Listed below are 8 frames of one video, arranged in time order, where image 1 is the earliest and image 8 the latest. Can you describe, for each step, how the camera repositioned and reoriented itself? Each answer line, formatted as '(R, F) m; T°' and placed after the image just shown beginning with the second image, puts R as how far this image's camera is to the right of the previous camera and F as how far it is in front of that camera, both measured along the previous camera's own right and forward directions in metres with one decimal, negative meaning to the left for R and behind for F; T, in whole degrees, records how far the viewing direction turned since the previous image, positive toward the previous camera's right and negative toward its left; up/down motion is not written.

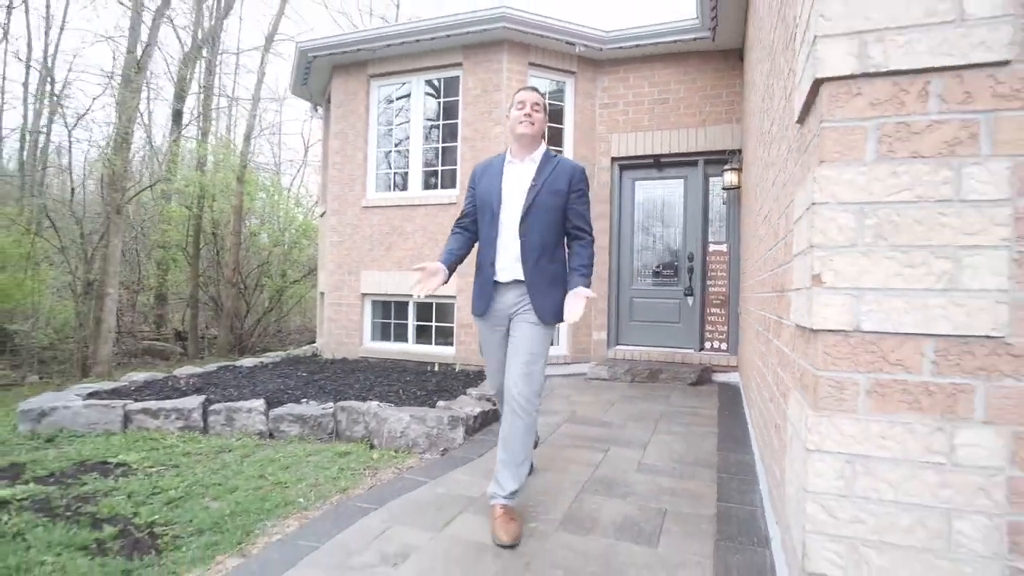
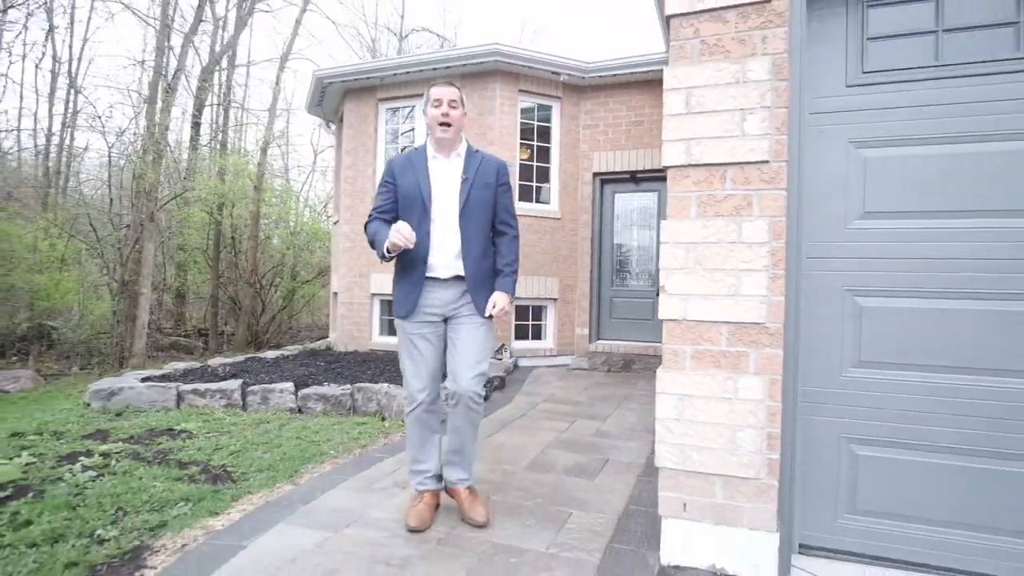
(+0.2, -0.9) m; 0°
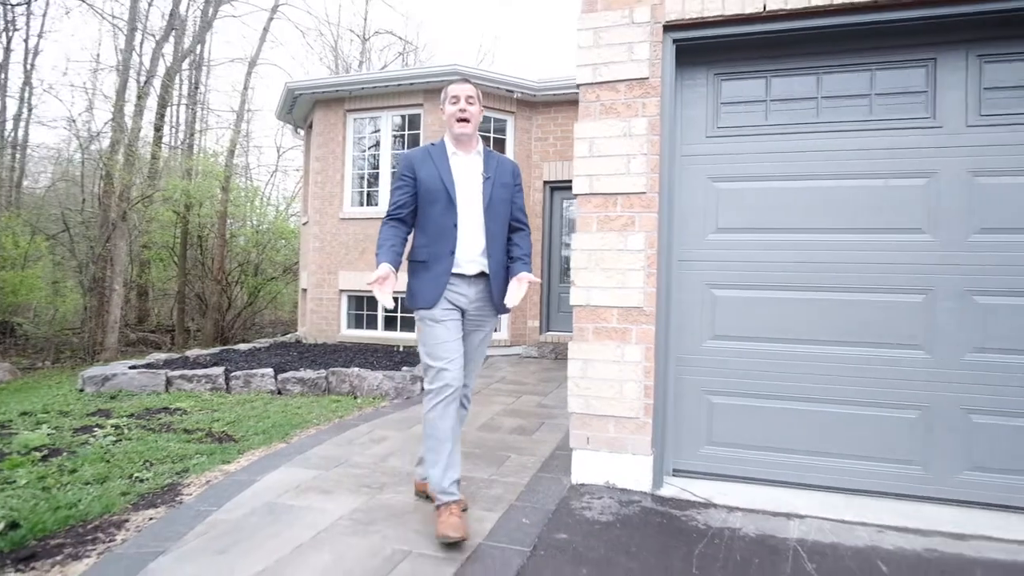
(+0.1, -0.9) m; +4°
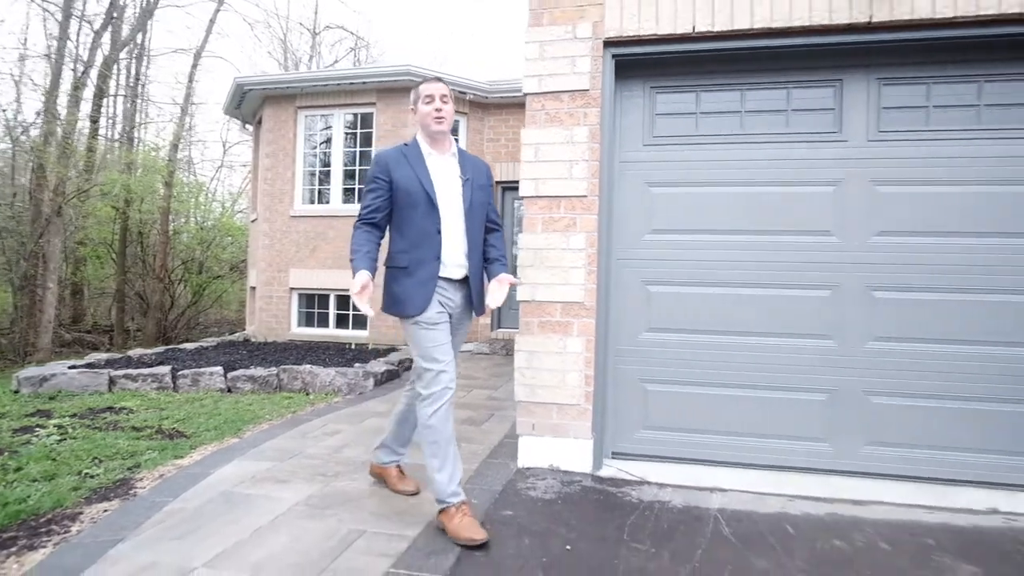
(0.0, -0.2) m; +5°
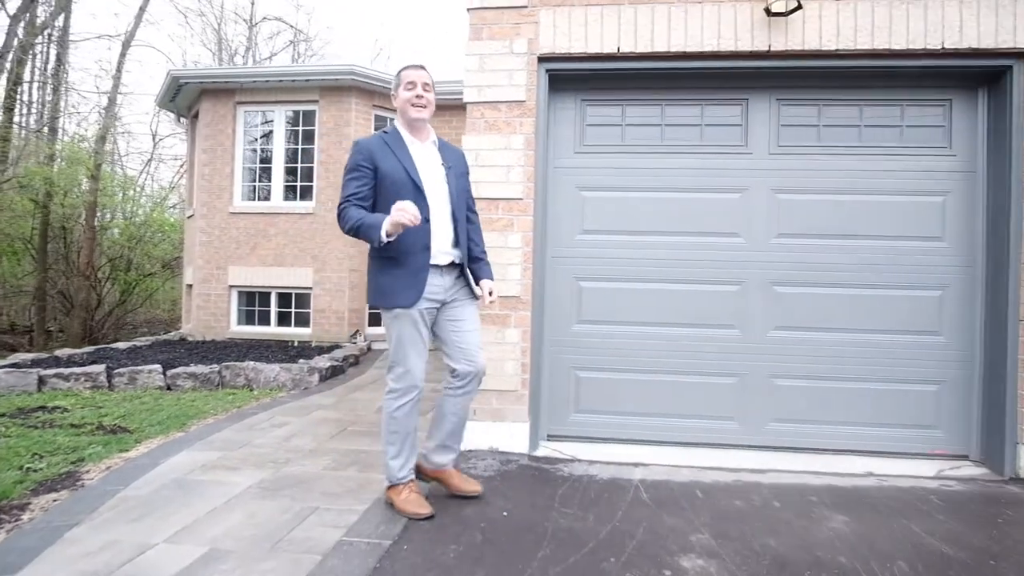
(0.0, -0.3) m; +6°
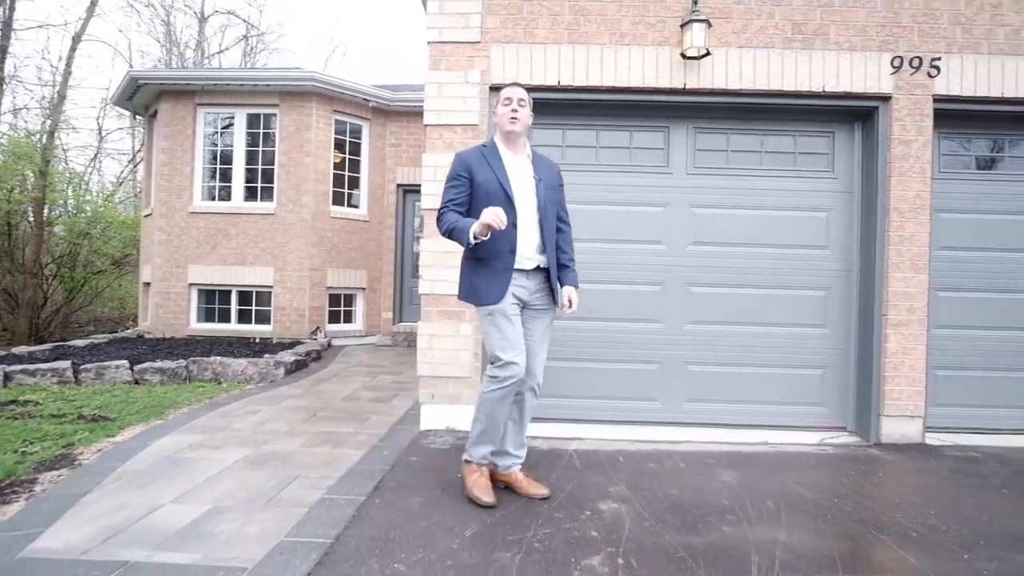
(0.0, -0.6) m; +4°
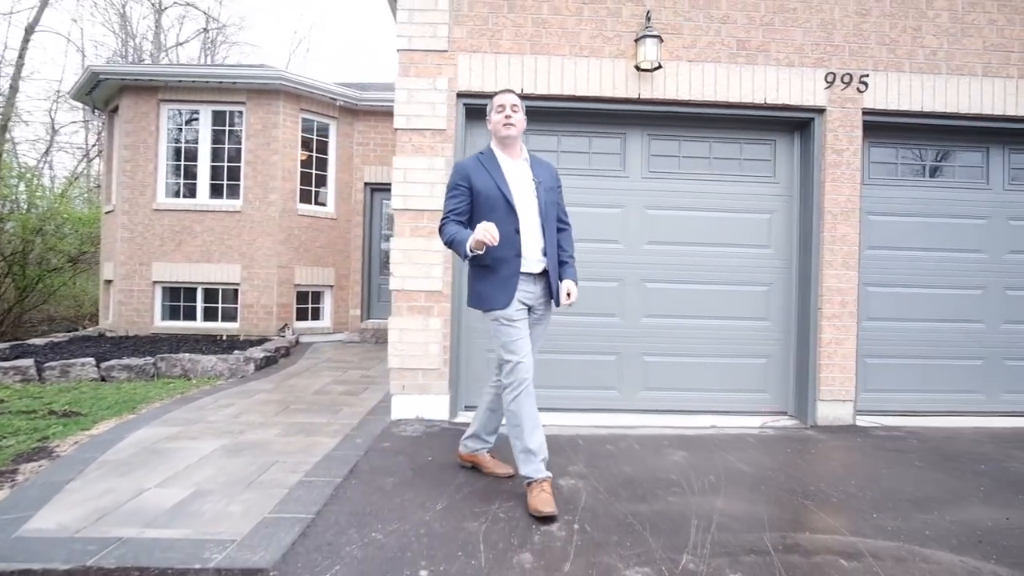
(0.0, -0.3) m; +3°
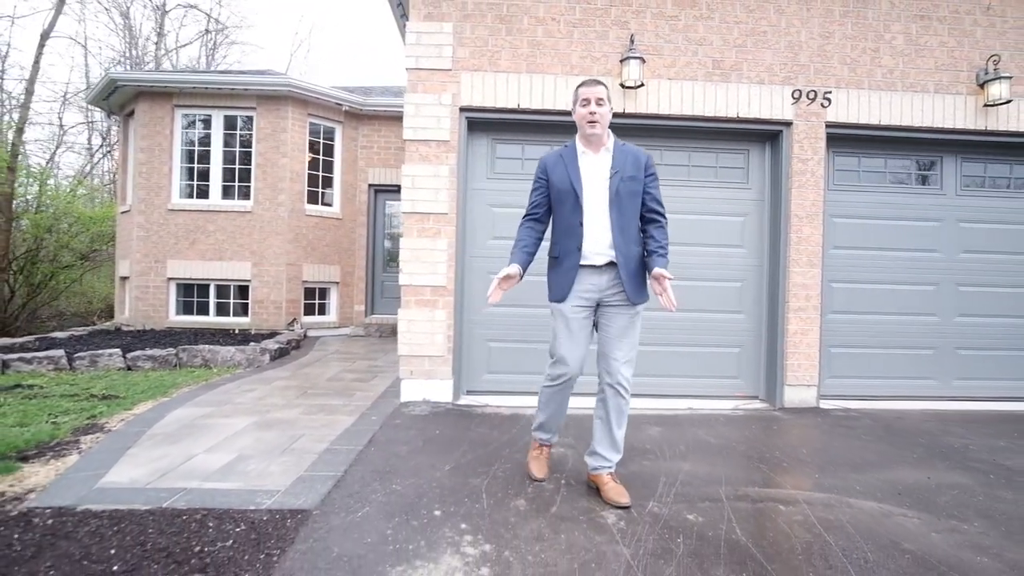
(0.0, -0.5) m; 0°
